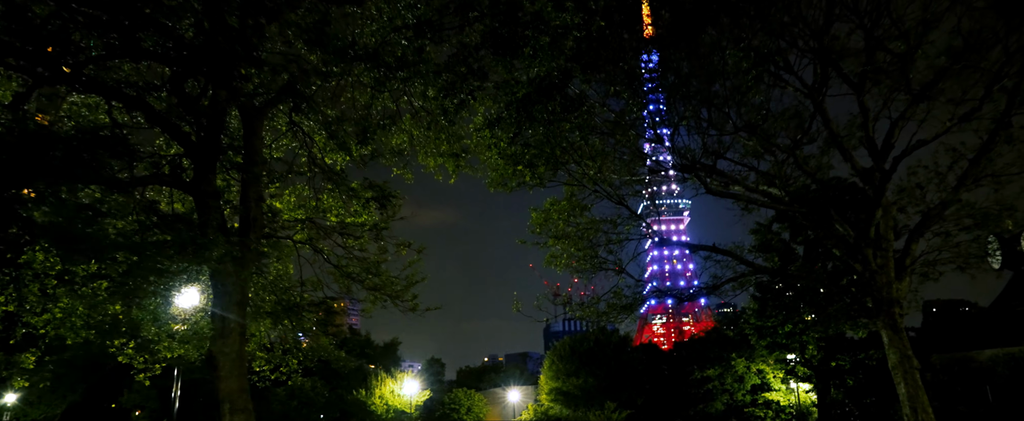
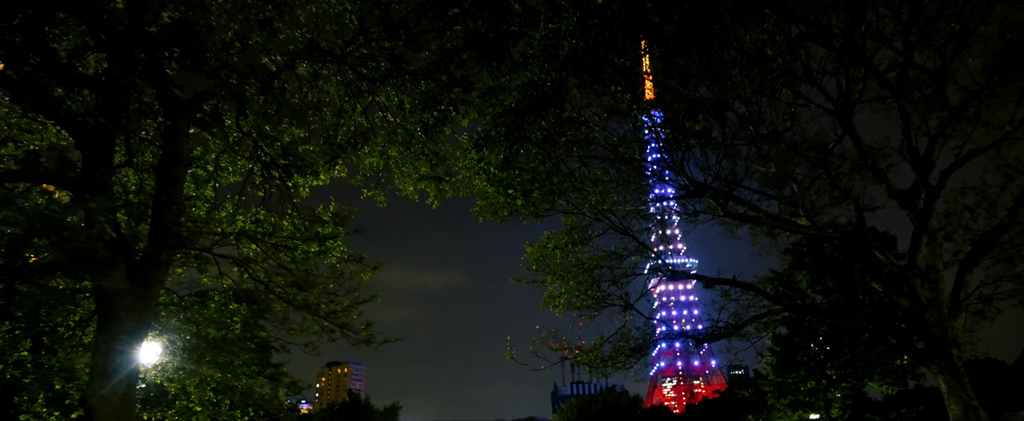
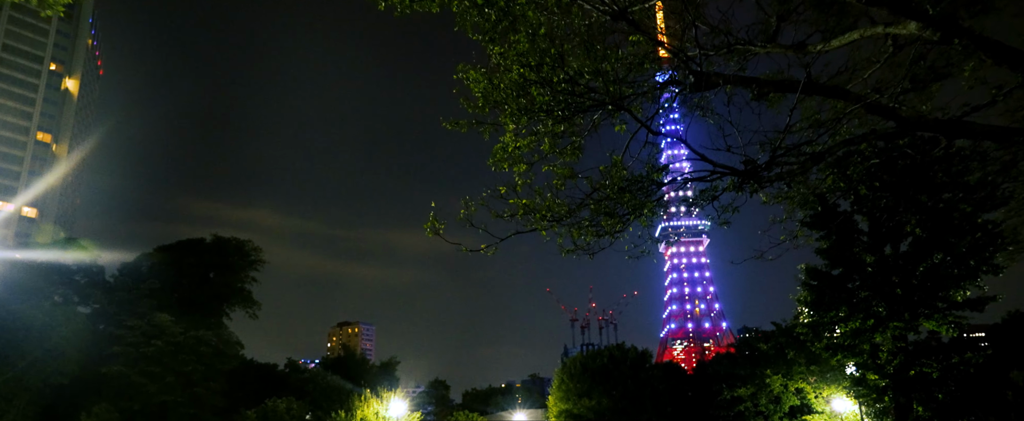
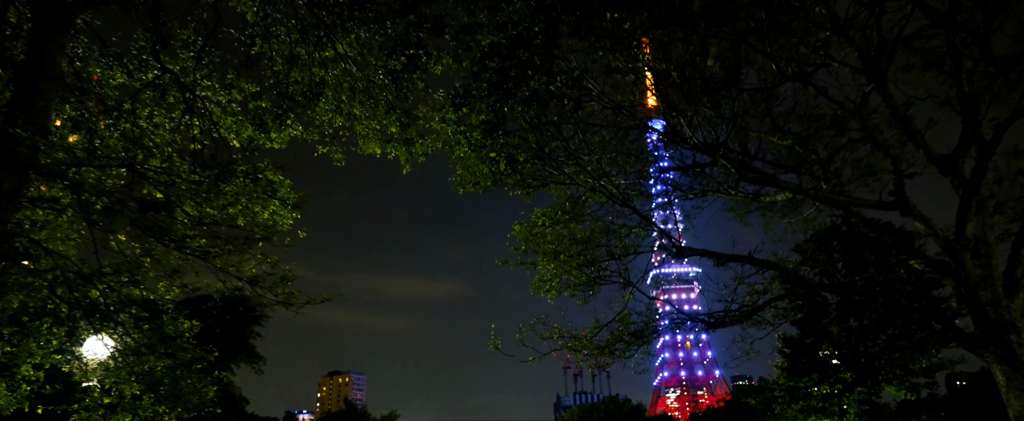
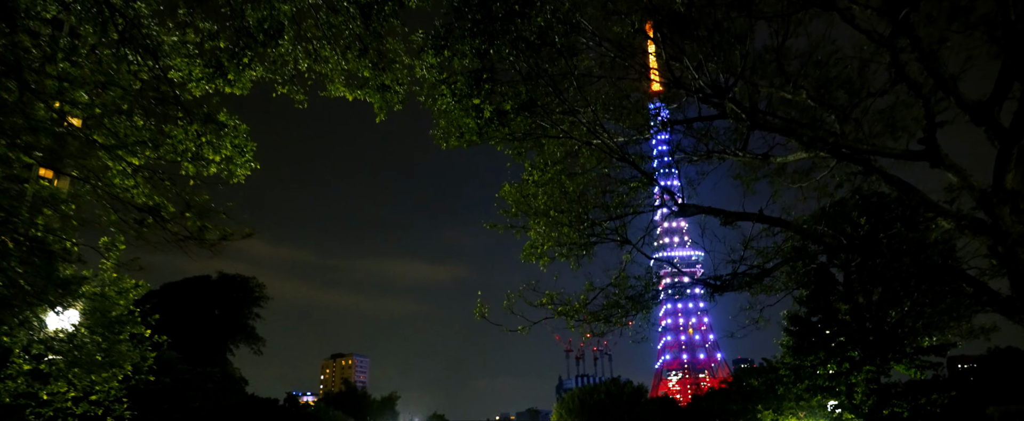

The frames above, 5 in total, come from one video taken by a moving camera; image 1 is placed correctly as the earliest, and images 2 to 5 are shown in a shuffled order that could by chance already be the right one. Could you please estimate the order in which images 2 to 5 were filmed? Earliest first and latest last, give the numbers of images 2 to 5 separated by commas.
2, 4, 5, 3
